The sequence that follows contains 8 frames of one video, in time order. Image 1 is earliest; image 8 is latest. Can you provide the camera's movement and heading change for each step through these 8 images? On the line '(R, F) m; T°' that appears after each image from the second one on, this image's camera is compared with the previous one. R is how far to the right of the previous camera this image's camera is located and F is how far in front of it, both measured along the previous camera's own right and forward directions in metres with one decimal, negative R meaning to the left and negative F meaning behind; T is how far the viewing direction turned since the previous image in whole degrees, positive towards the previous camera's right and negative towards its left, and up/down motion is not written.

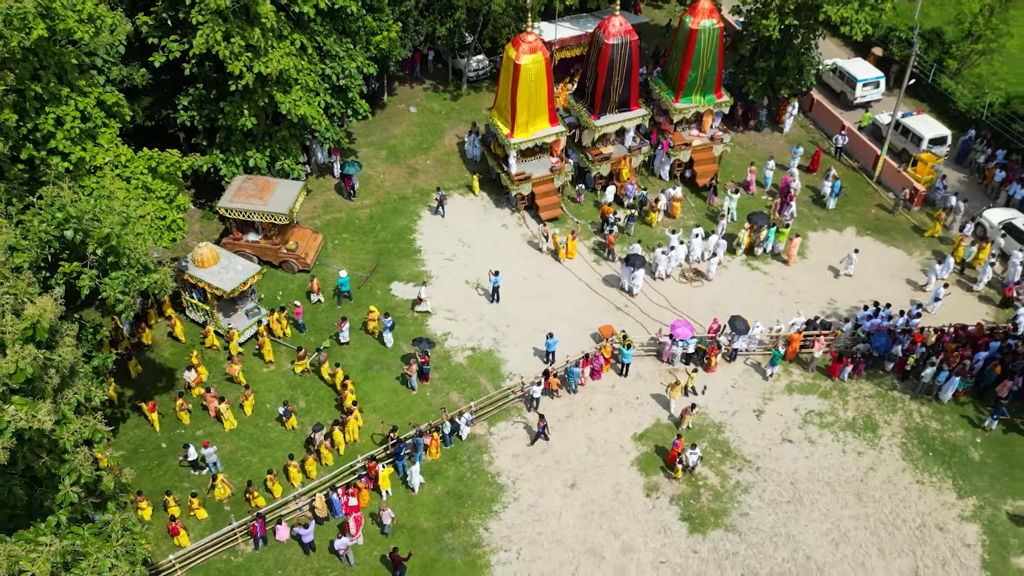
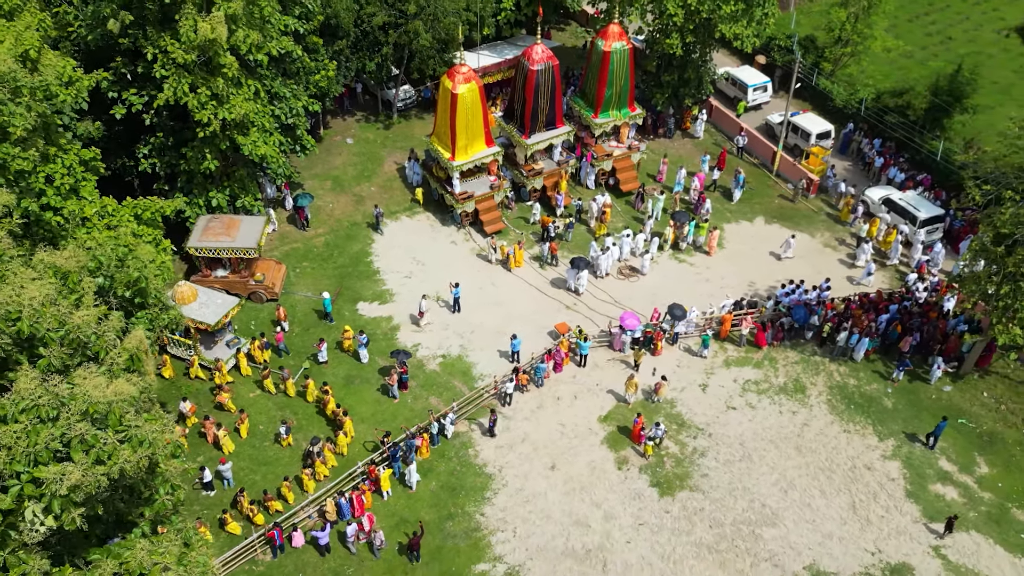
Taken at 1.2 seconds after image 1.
(-1.8, -2.0) m; +7°
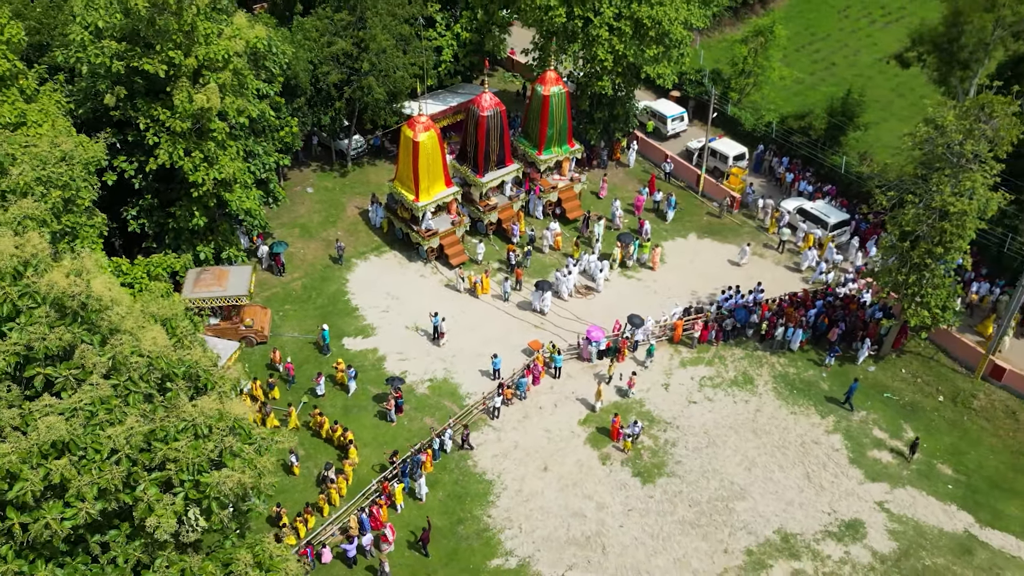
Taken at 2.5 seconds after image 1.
(-2.1, -2.4) m; +6°
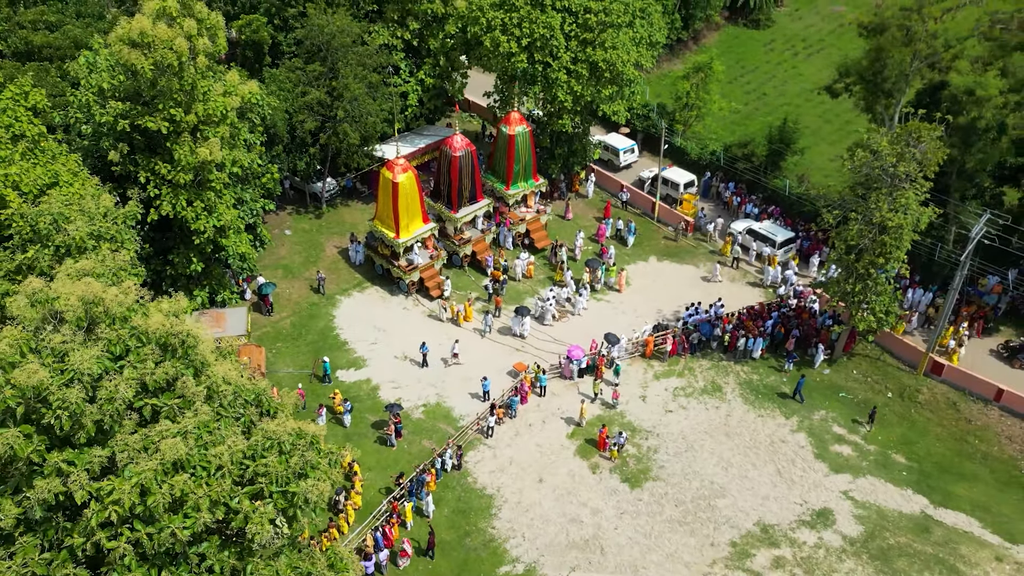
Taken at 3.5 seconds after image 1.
(-1.6, -1.8) m; +4°
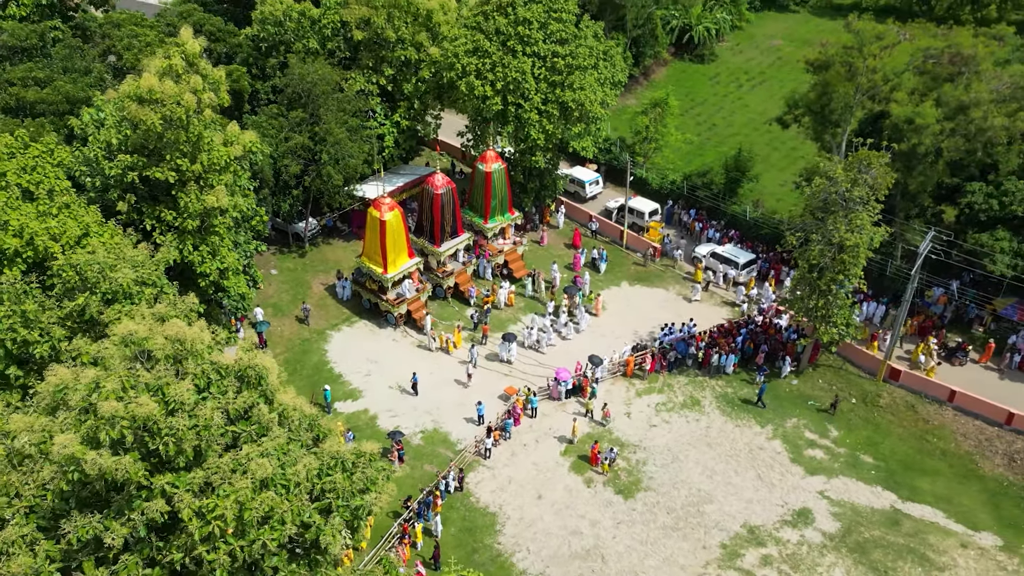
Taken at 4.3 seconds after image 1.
(-1.5, -1.6) m; +4°
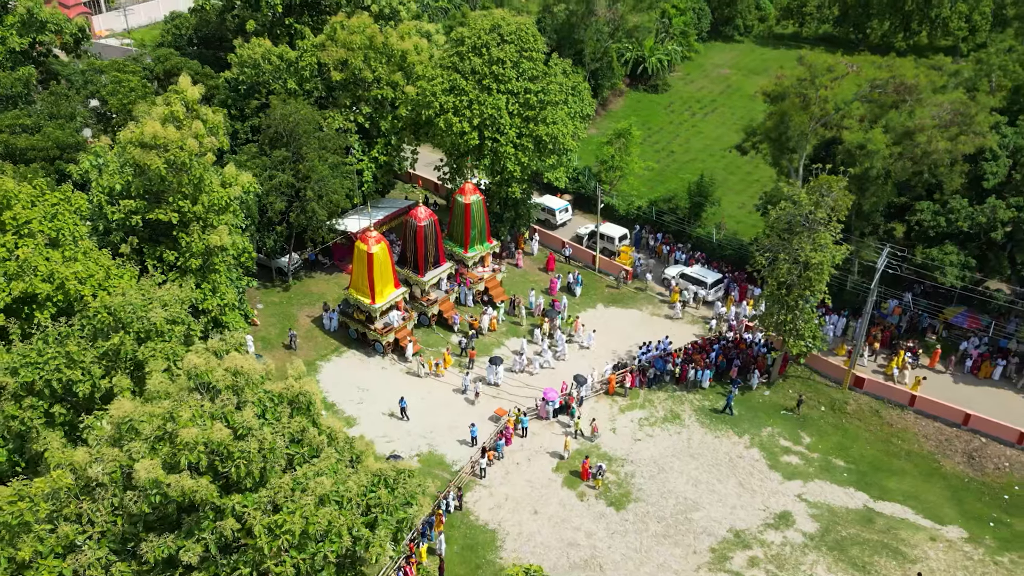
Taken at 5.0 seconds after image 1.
(-1.3, -1.4) m; +3°
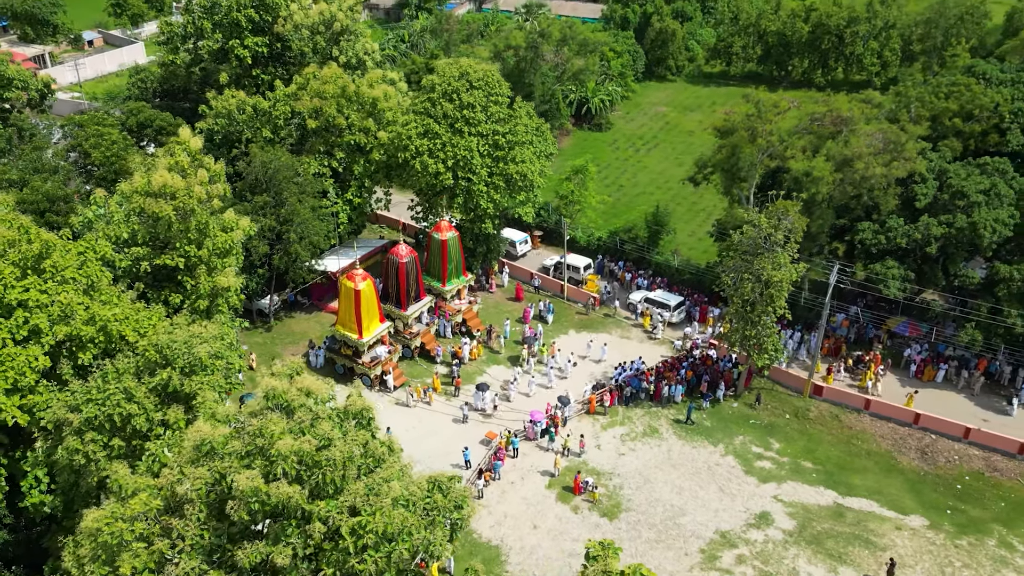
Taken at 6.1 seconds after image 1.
(-2.0, -1.7) m; +5°
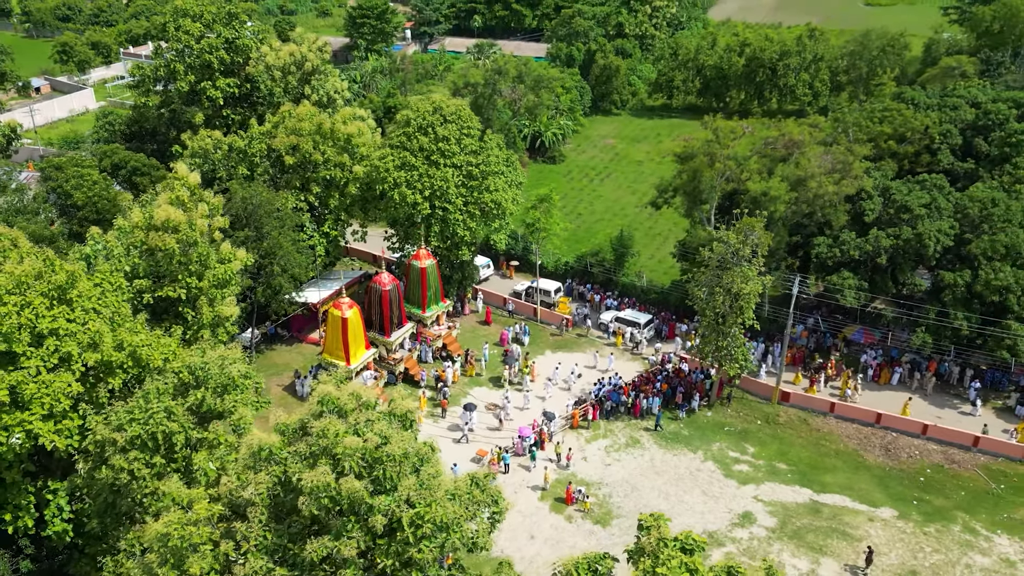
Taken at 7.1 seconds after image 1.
(-1.9, -1.3) m; +4°
